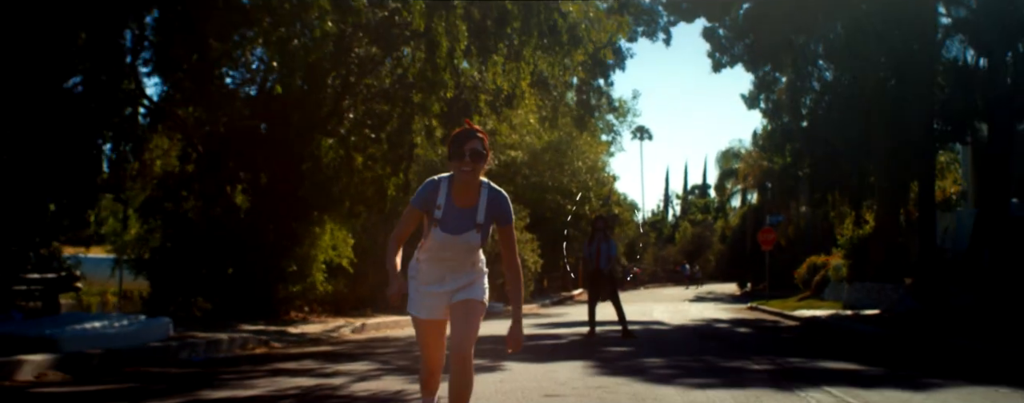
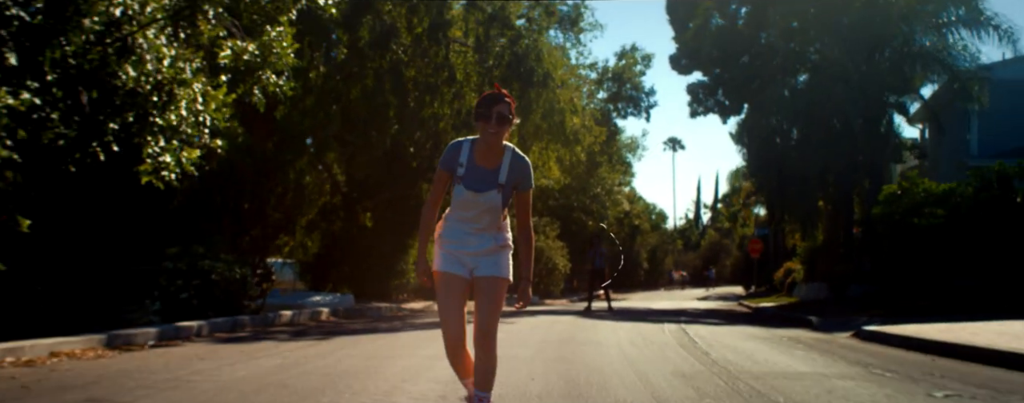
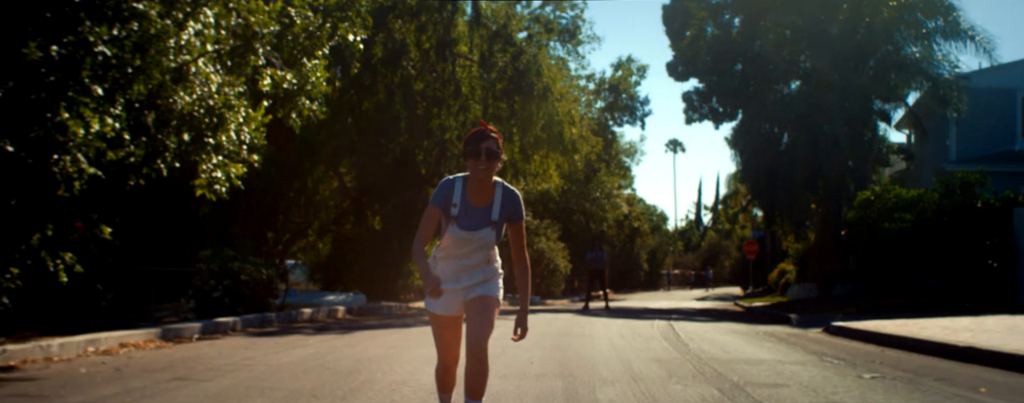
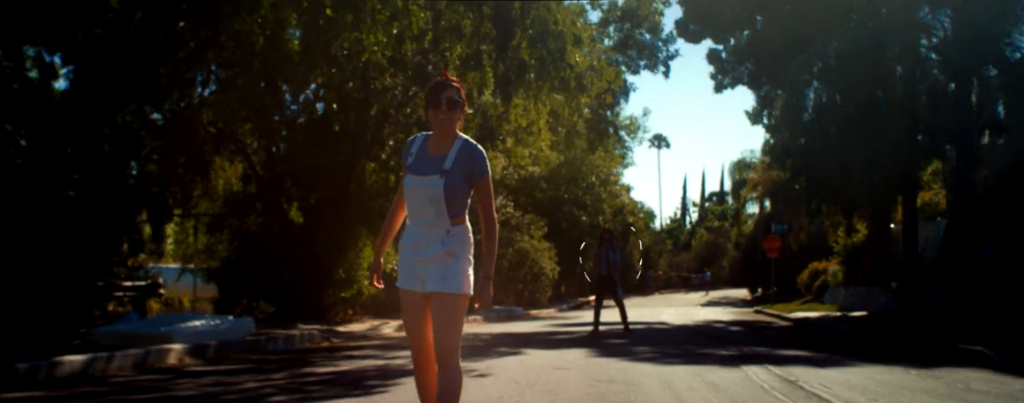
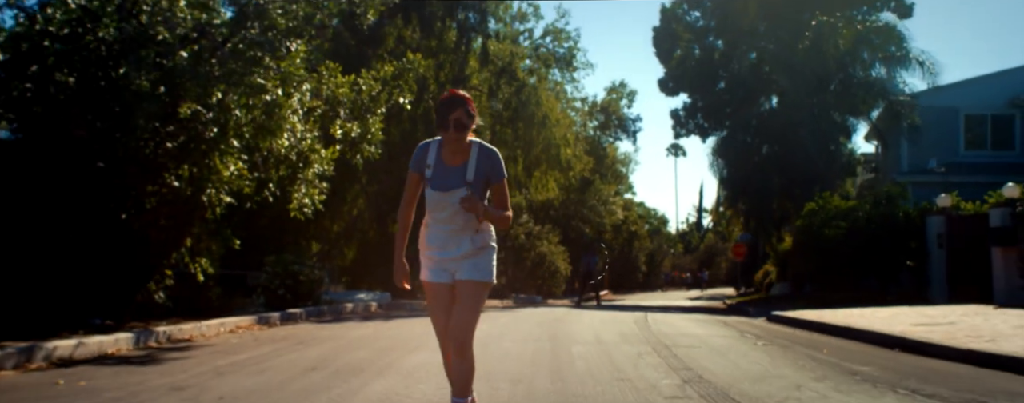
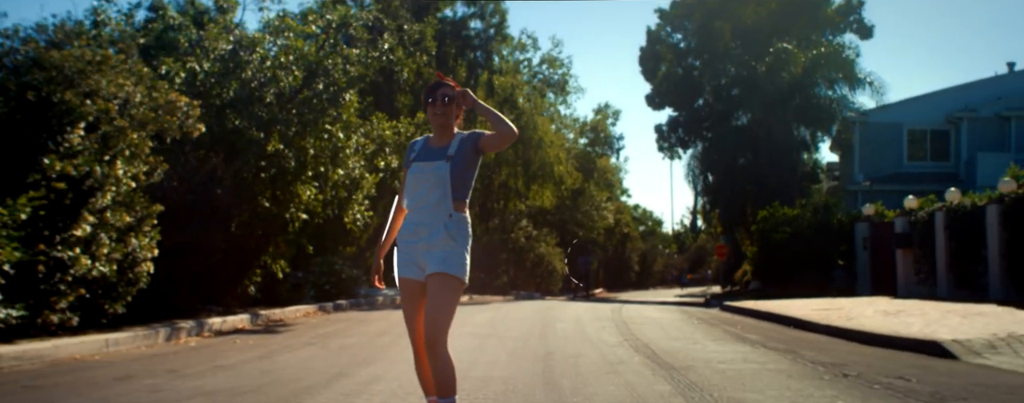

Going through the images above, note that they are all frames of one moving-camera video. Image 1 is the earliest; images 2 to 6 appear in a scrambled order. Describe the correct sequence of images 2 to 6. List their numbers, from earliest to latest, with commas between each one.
4, 2, 3, 5, 6
